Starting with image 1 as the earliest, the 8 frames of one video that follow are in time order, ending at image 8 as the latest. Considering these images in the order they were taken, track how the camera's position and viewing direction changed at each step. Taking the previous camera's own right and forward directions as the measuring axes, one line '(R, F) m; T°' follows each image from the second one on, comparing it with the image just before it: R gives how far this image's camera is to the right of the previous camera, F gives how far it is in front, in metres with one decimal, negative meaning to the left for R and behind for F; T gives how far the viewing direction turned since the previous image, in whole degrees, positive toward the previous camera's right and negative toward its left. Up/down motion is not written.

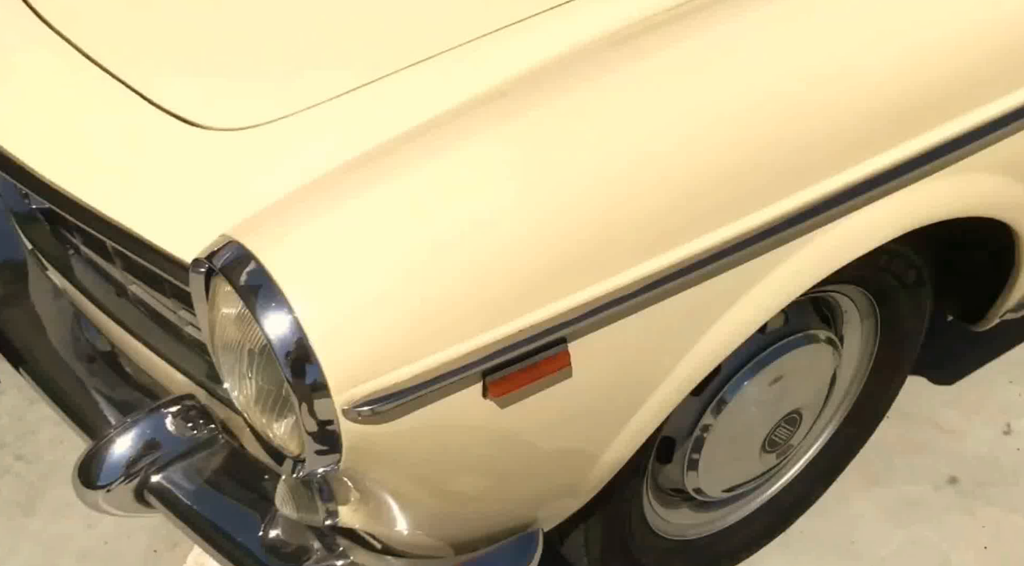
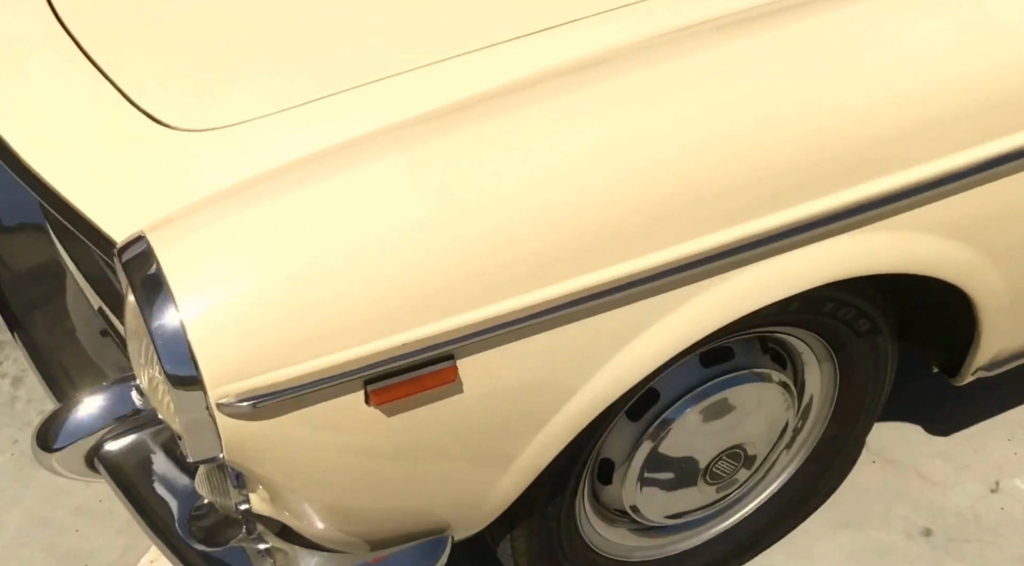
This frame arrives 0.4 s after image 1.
(+0.2, 0.0) m; -5°
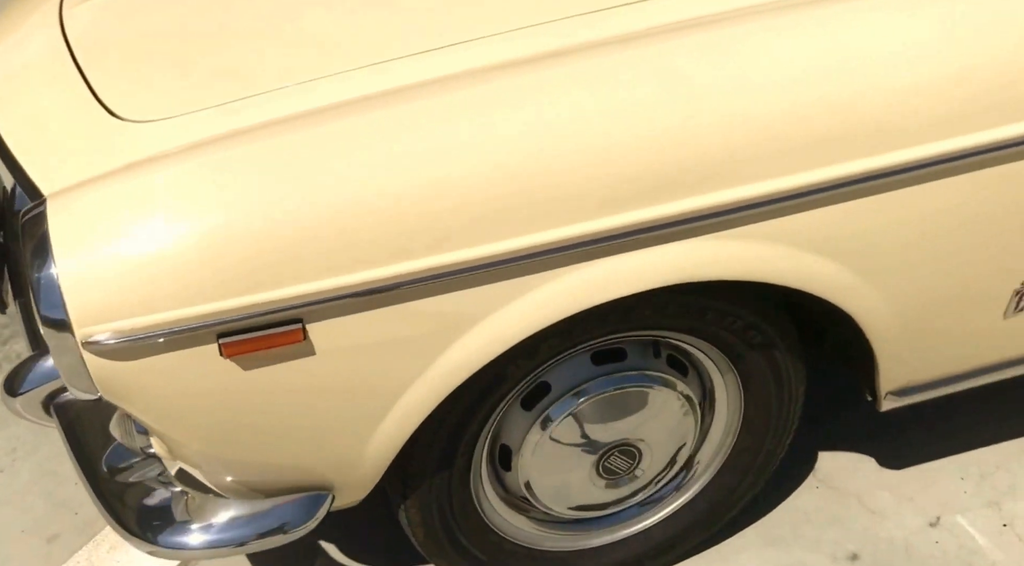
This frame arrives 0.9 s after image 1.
(+0.3, -0.1) m; -7°
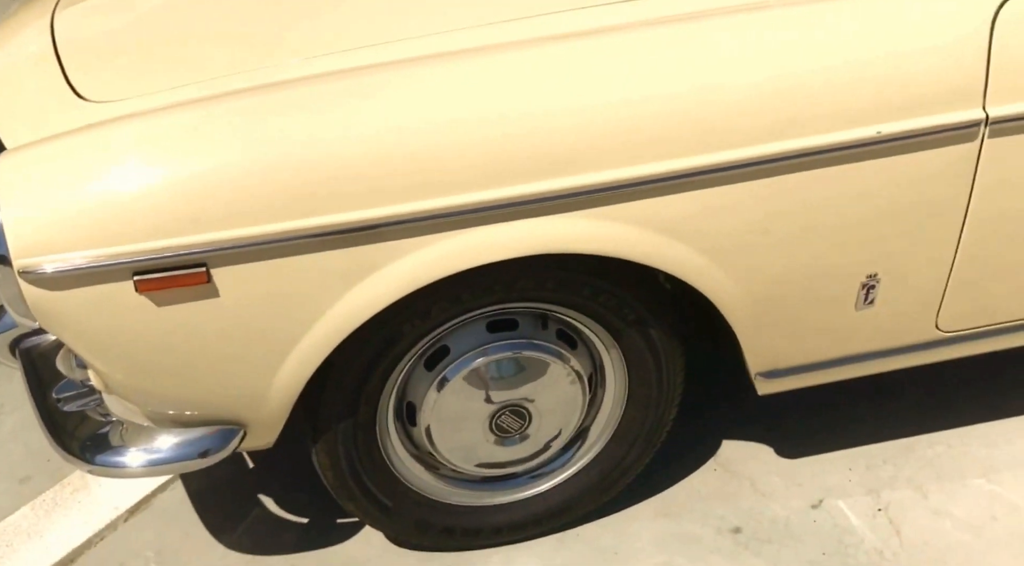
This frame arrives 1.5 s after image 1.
(+0.3, -0.2) m; -2°
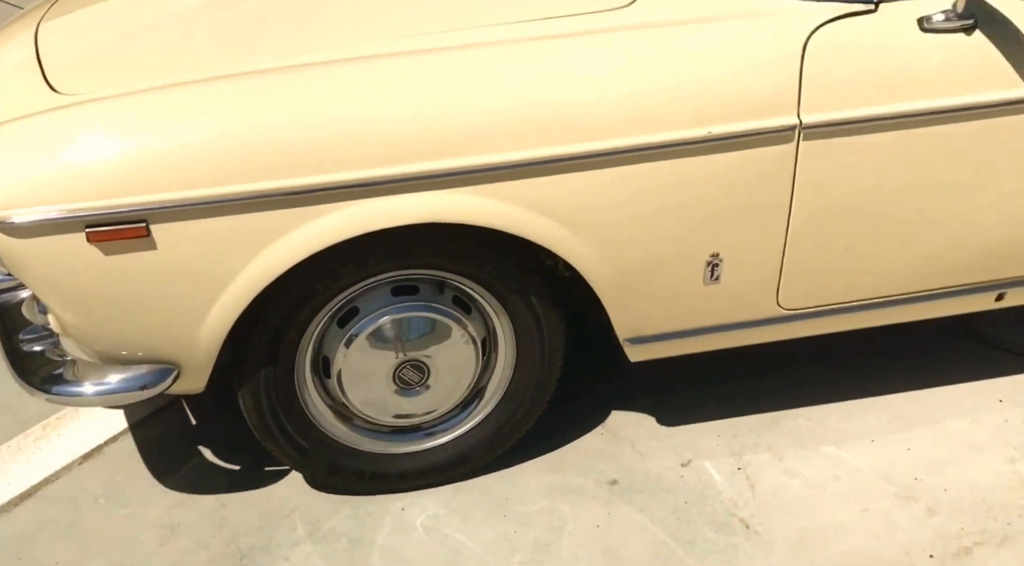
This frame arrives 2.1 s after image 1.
(+0.2, -0.3) m; +1°
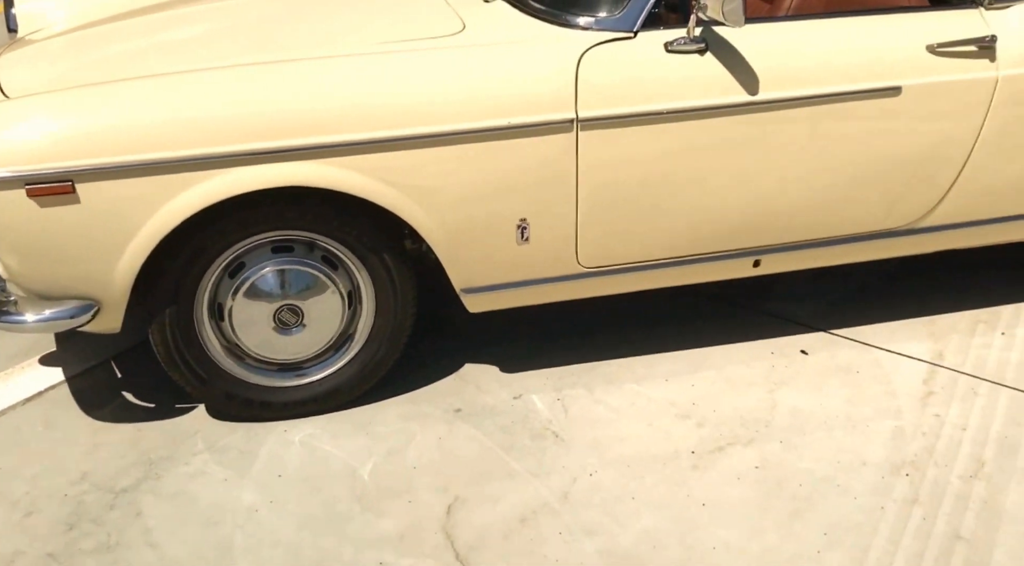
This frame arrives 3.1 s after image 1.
(+0.3, -0.6) m; +3°
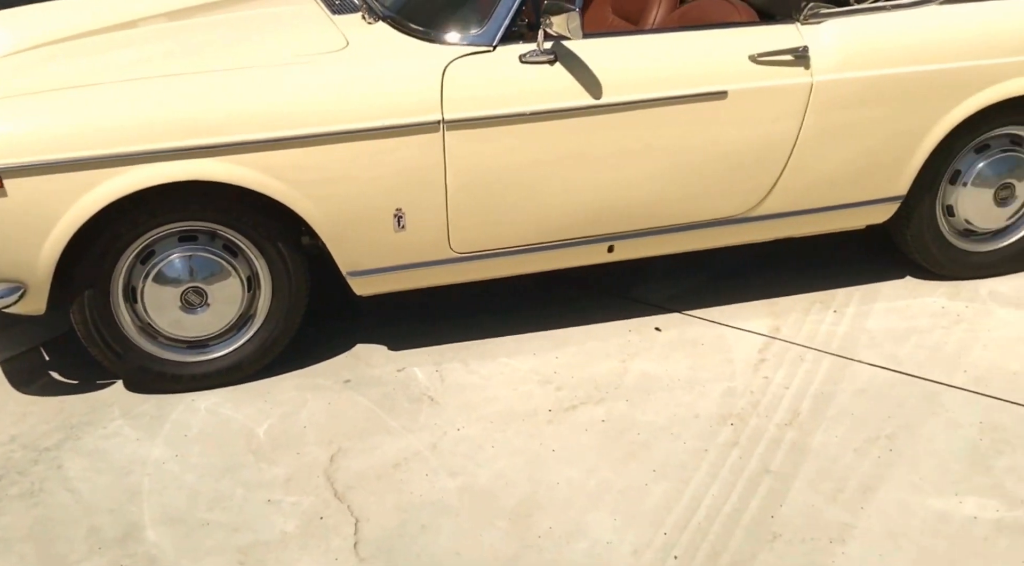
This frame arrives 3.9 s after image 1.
(+0.3, -0.4) m; +2°
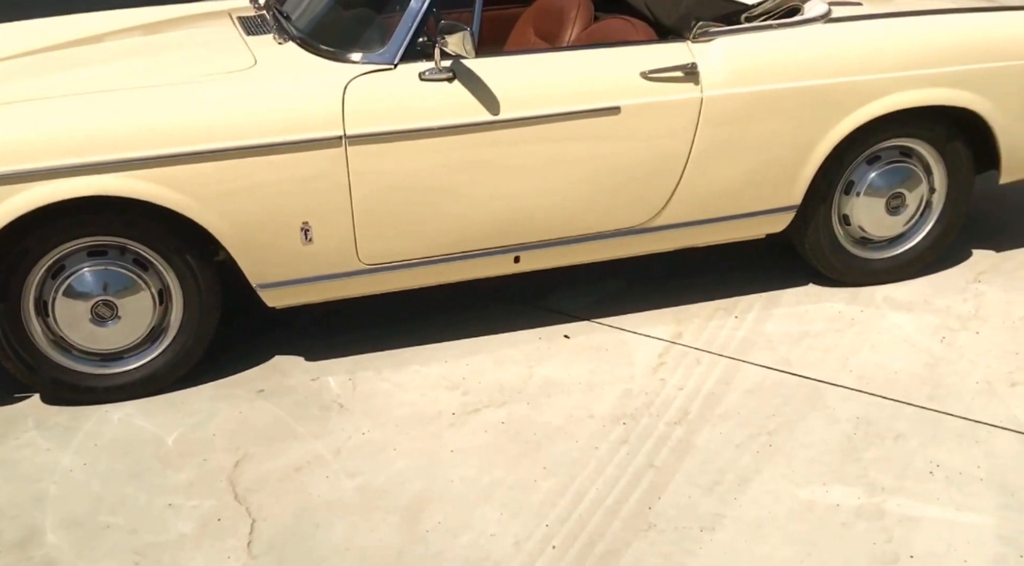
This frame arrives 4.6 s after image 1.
(+0.3, -0.1) m; +2°
